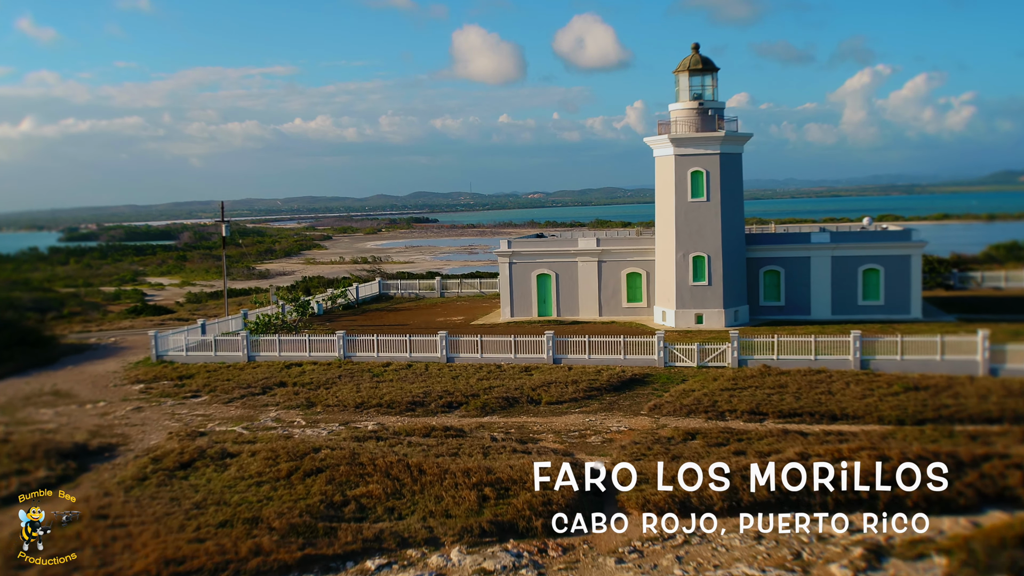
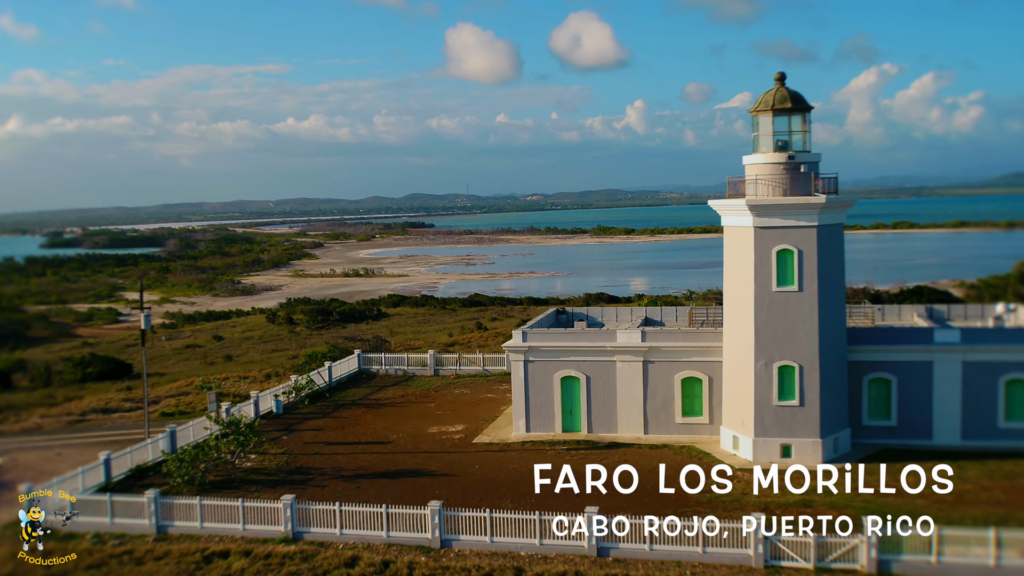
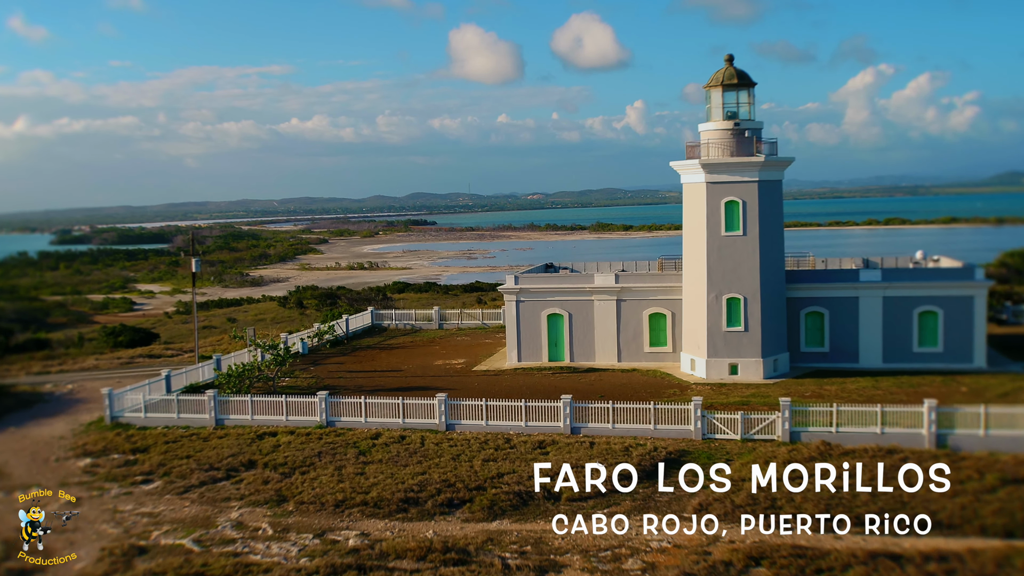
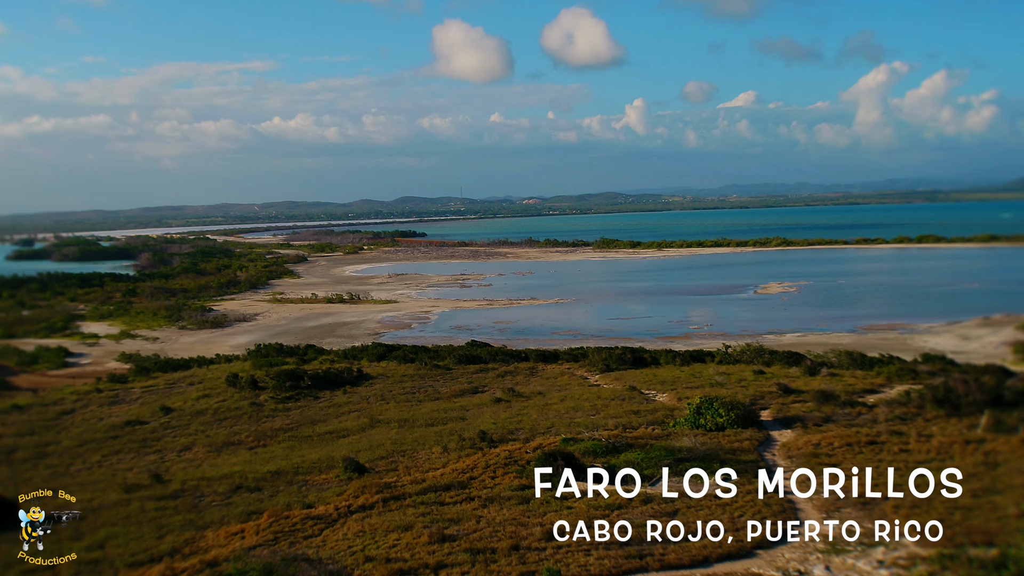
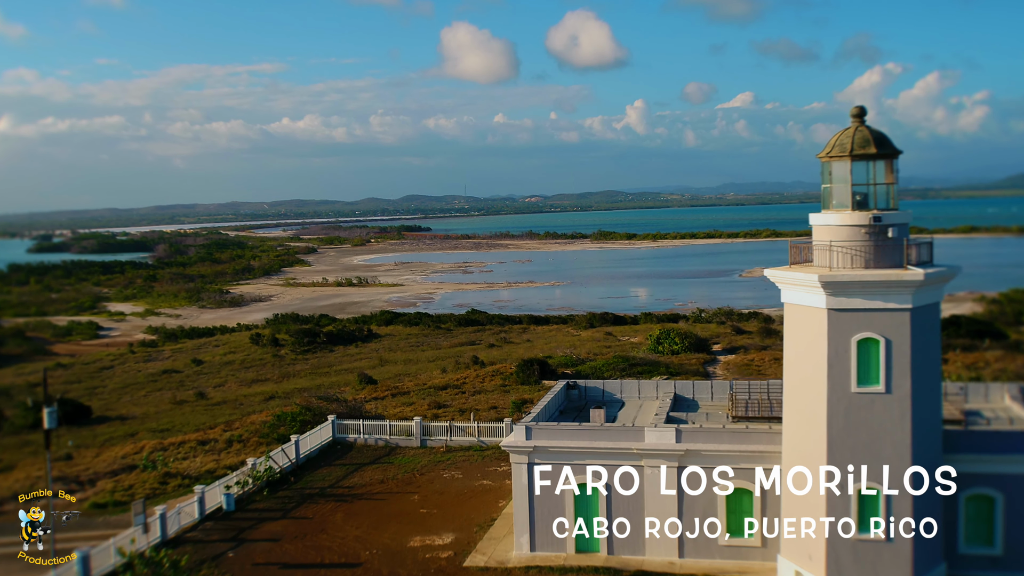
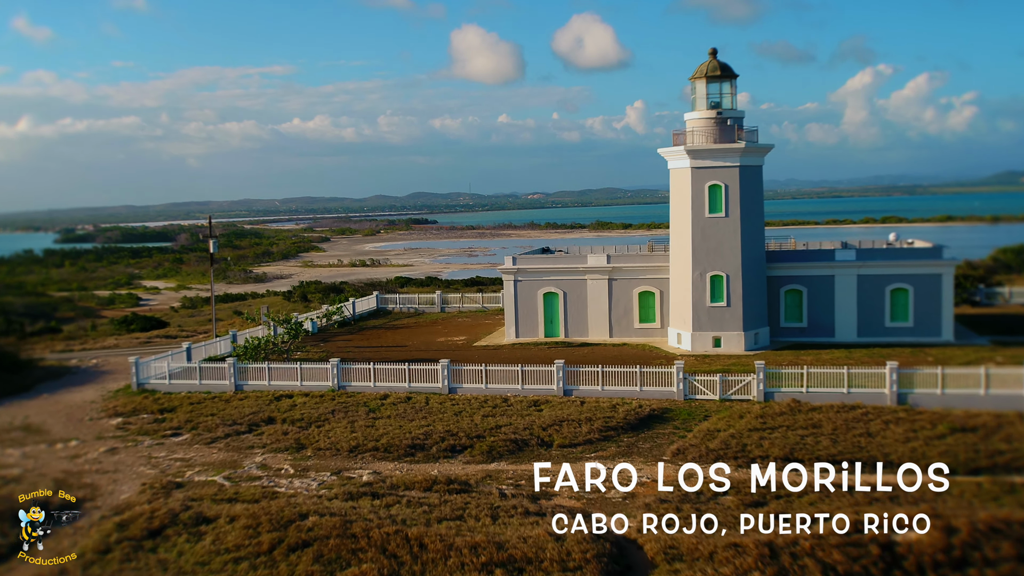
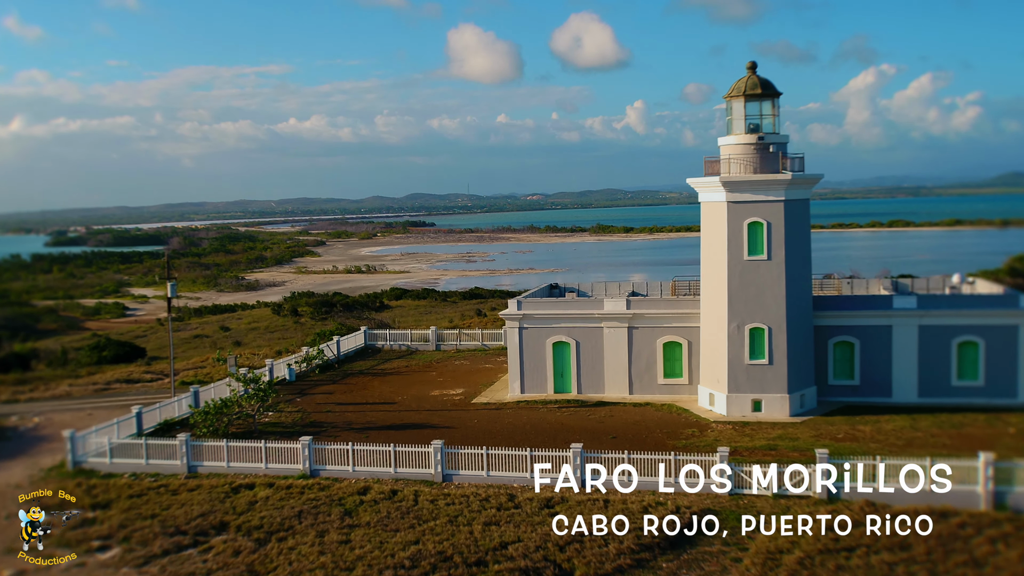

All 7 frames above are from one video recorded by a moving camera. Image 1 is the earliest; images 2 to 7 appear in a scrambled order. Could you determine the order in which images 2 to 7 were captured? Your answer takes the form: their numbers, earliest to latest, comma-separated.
6, 3, 7, 2, 5, 4
